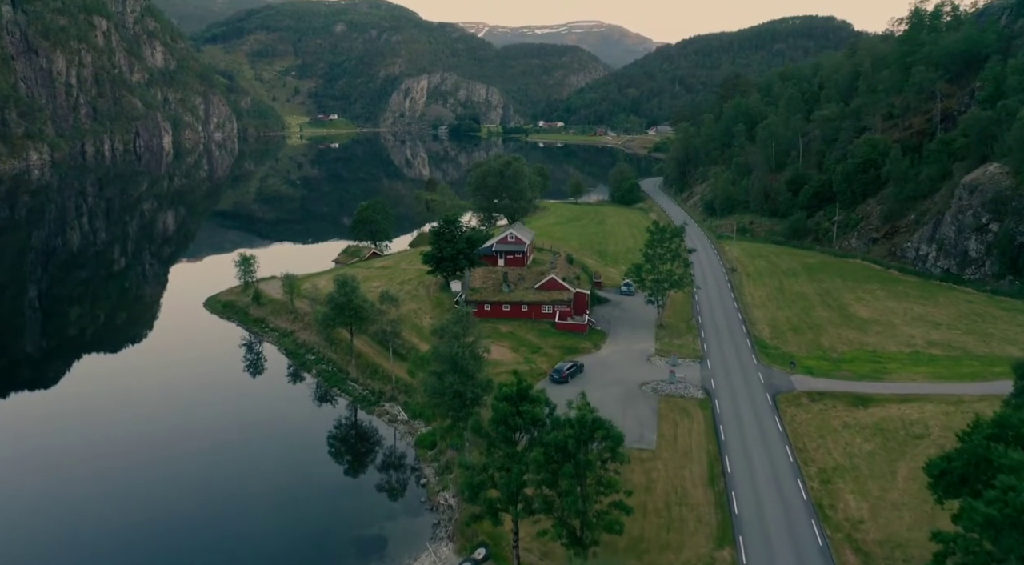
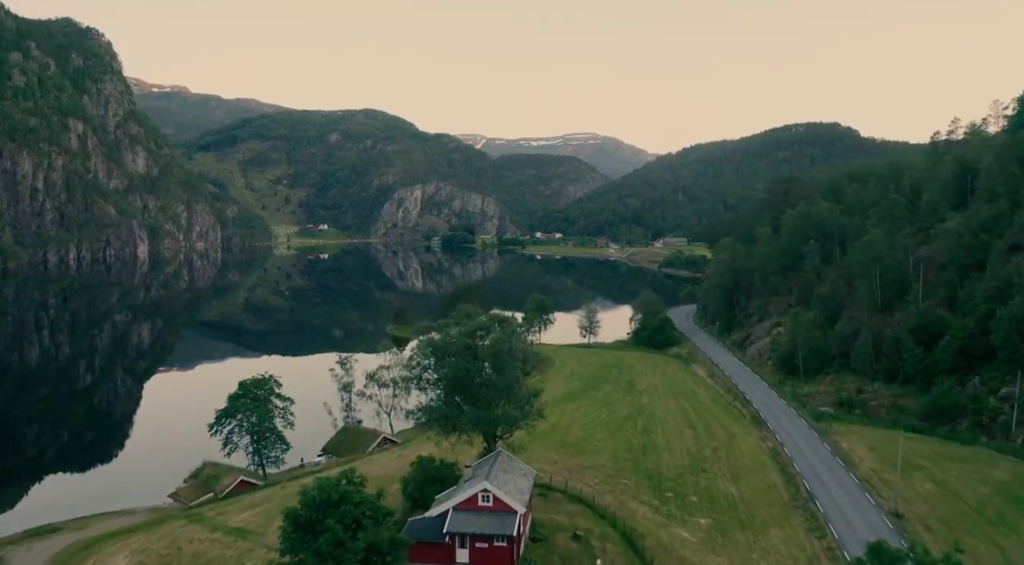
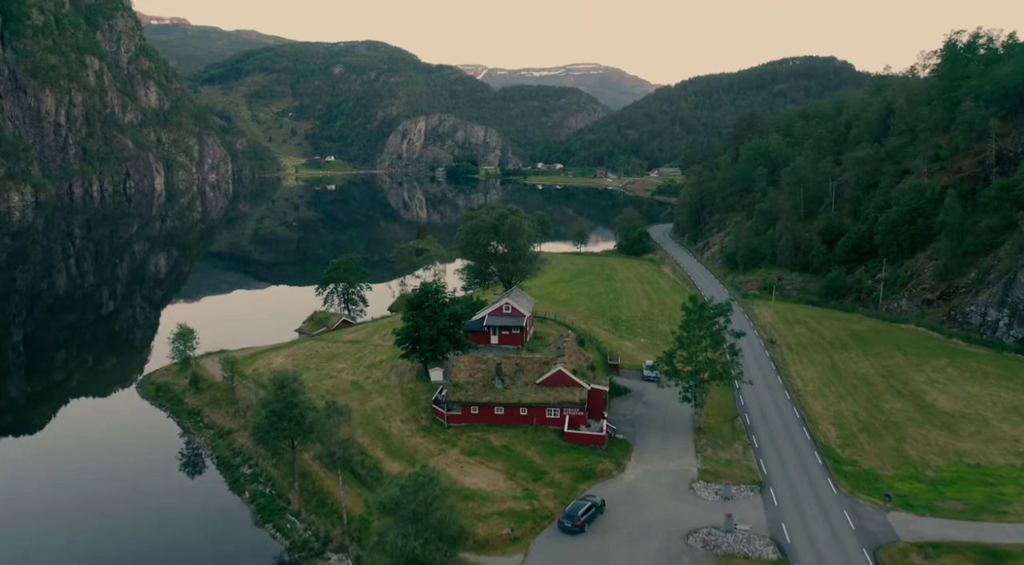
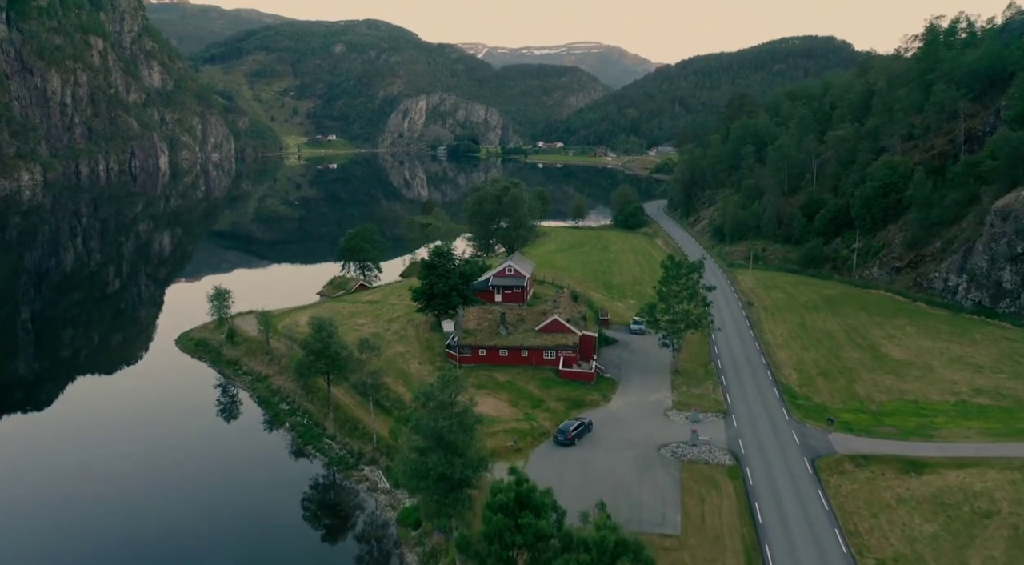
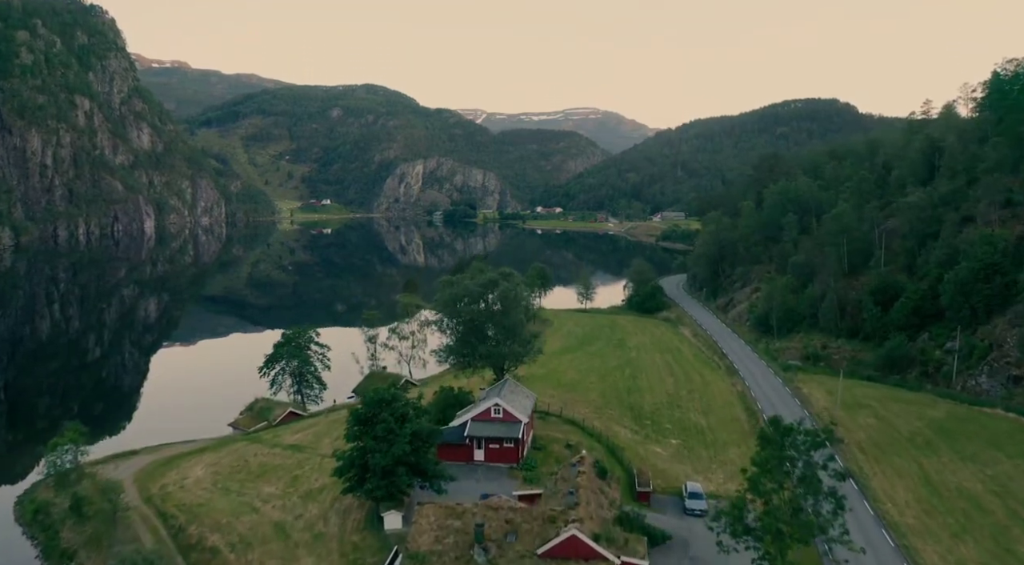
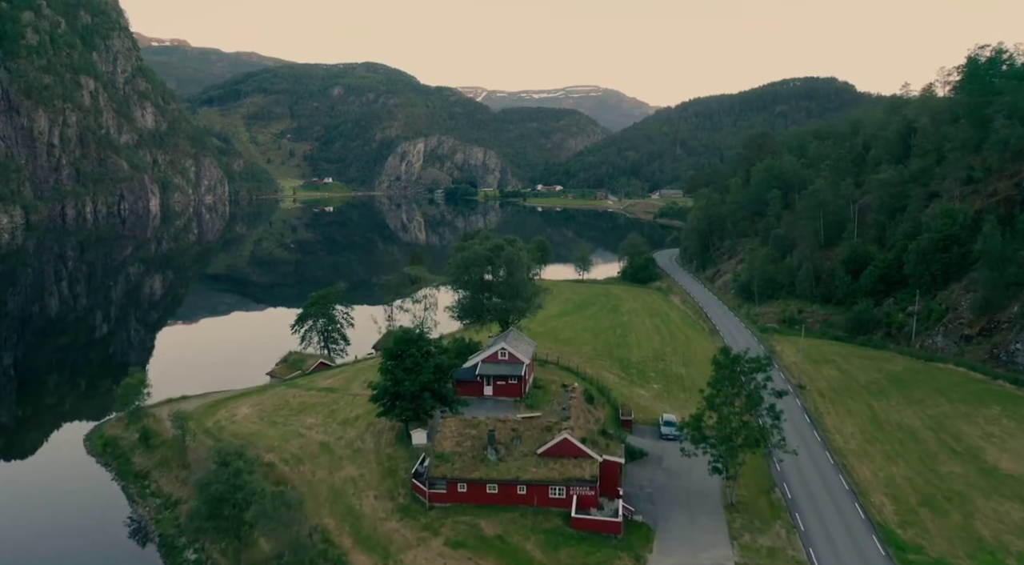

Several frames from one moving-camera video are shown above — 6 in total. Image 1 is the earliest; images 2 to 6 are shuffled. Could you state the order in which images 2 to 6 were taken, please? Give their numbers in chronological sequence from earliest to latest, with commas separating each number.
4, 3, 6, 5, 2
